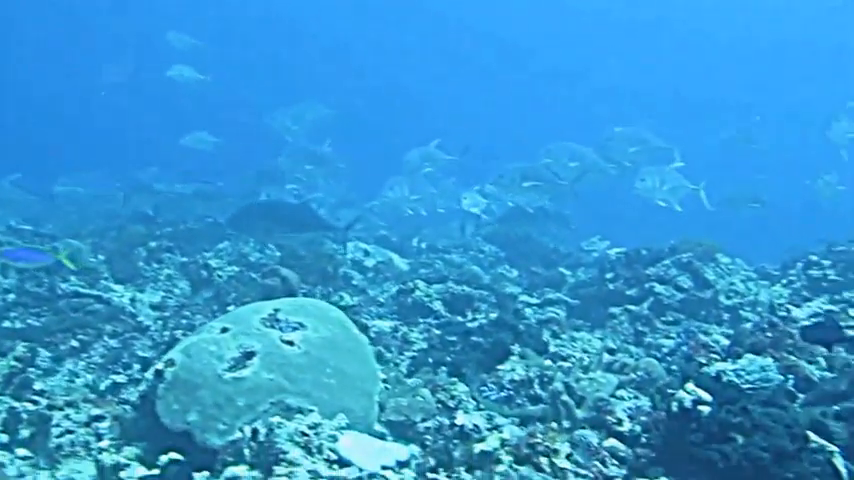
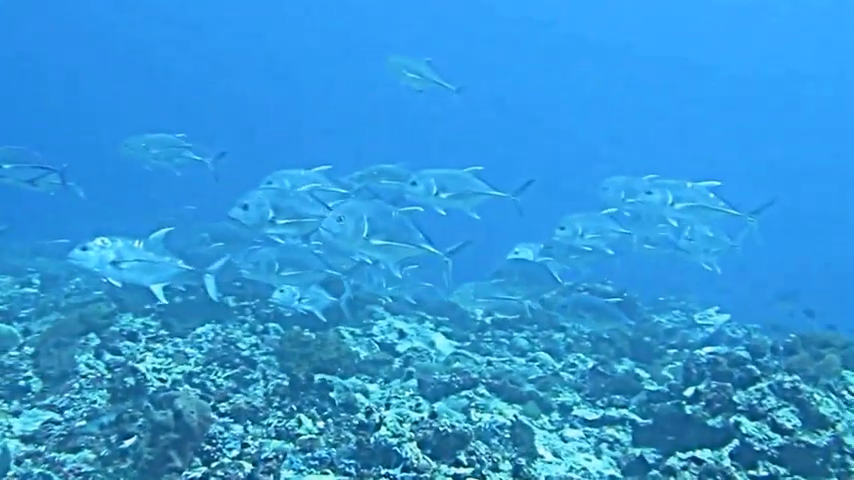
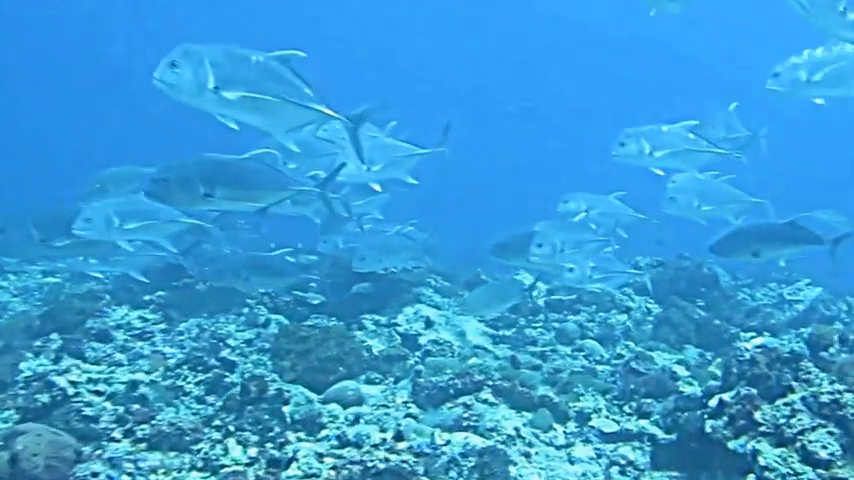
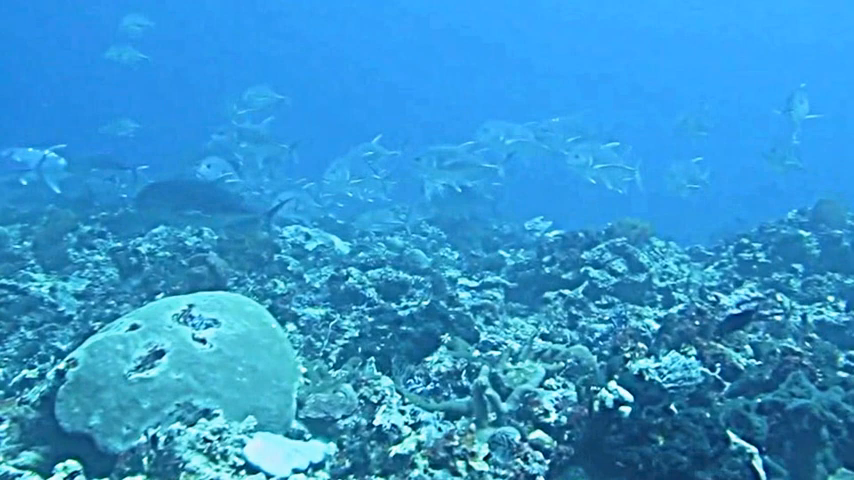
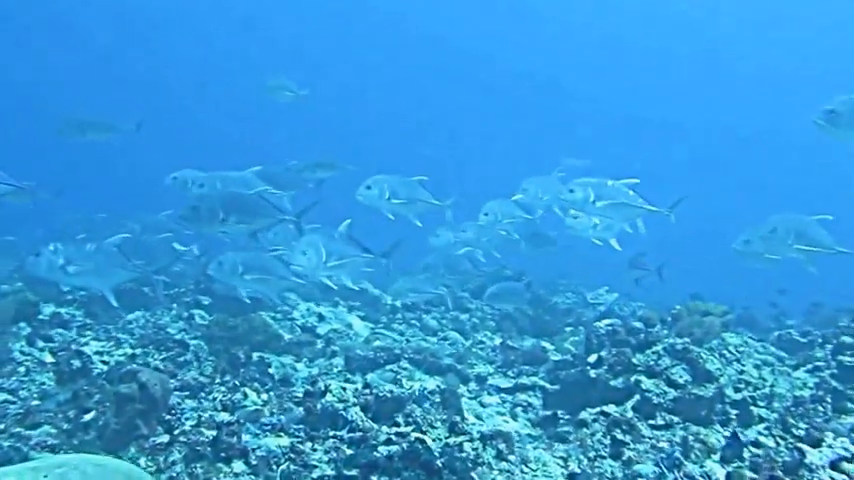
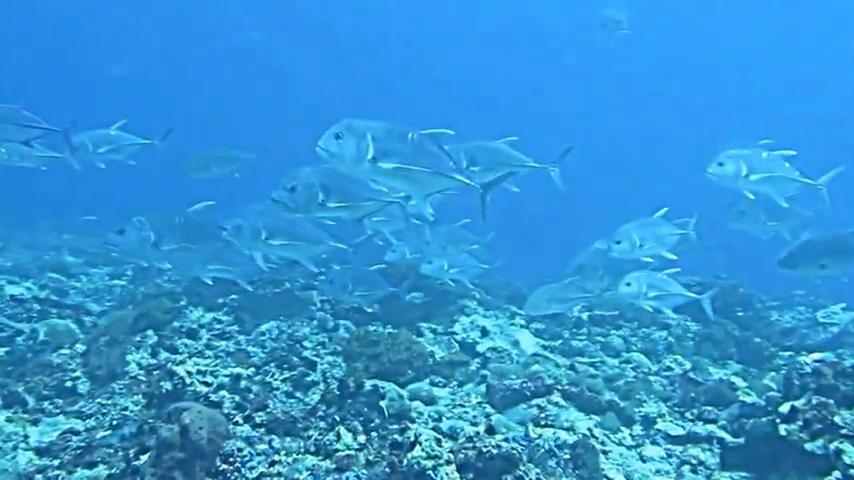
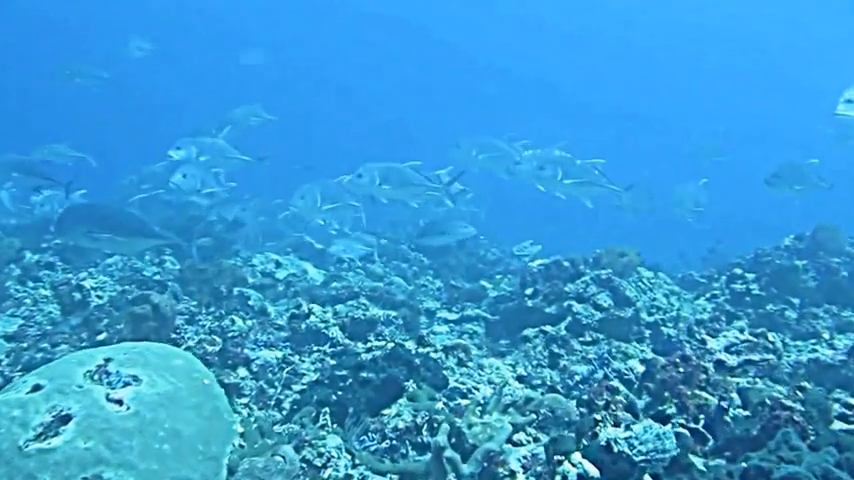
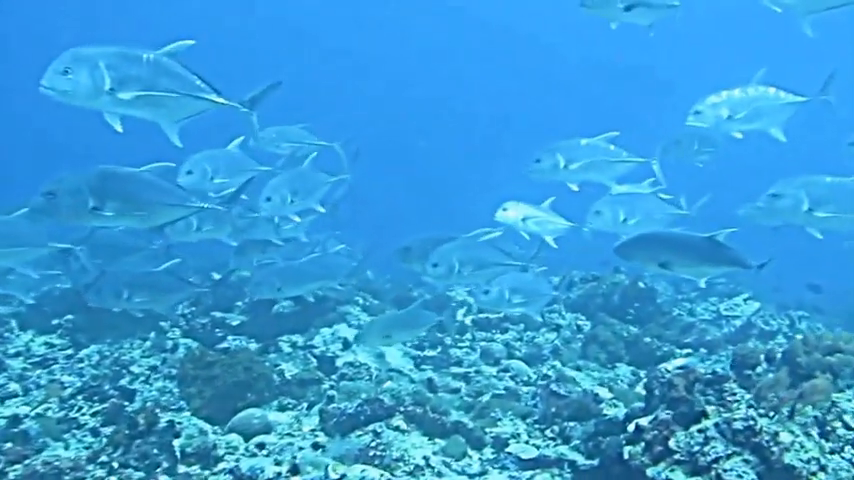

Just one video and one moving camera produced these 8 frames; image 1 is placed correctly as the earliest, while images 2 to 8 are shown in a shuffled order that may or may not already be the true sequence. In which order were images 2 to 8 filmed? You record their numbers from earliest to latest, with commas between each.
4, 7, 5, 2, 6, 3, 8
